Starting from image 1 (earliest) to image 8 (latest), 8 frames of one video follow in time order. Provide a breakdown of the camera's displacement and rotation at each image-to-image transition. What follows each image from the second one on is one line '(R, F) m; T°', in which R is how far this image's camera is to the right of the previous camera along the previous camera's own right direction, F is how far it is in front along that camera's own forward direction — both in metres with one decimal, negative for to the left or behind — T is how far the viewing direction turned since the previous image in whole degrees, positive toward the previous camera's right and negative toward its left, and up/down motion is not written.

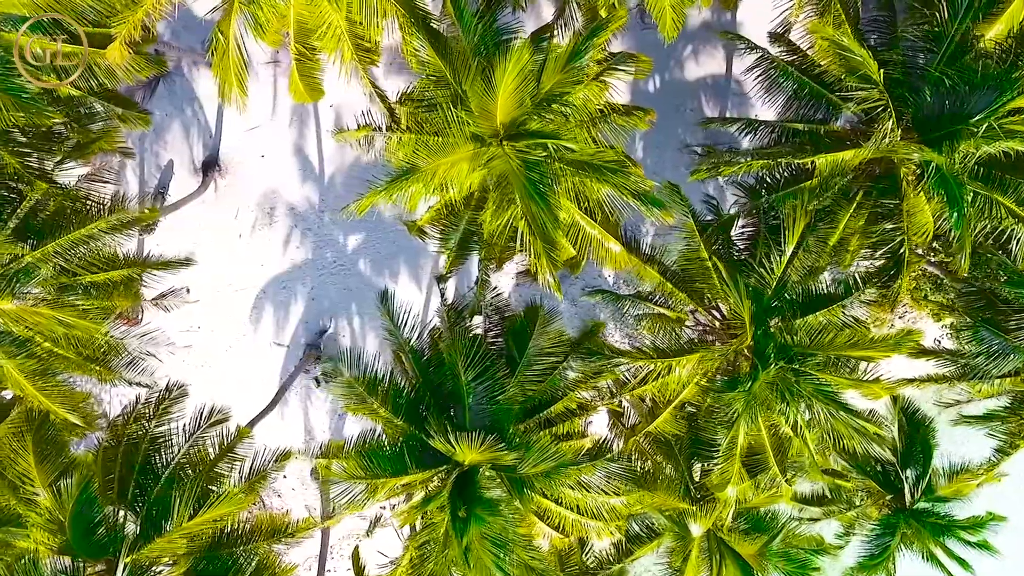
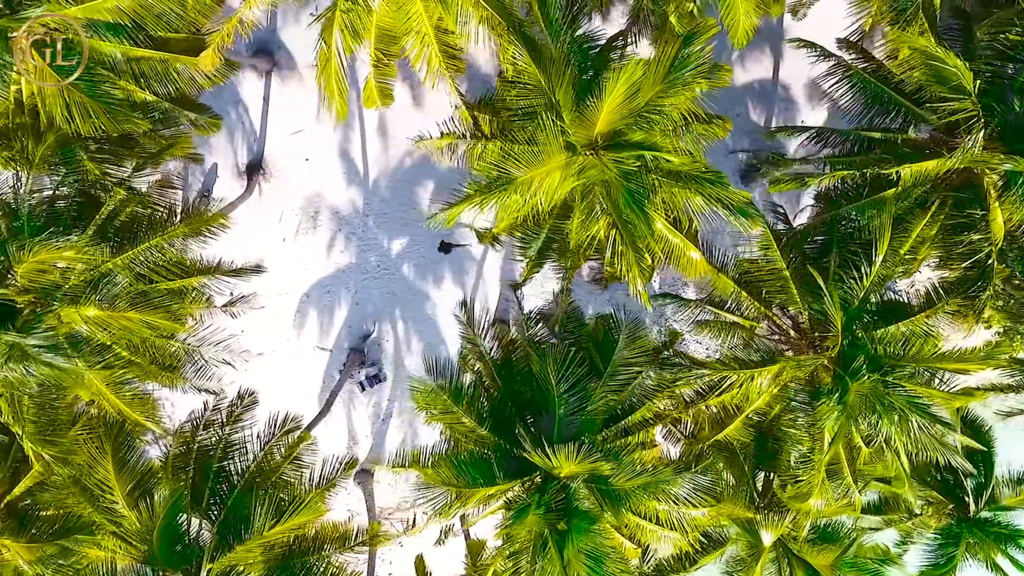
(-0.6, 0.0) m; 0°
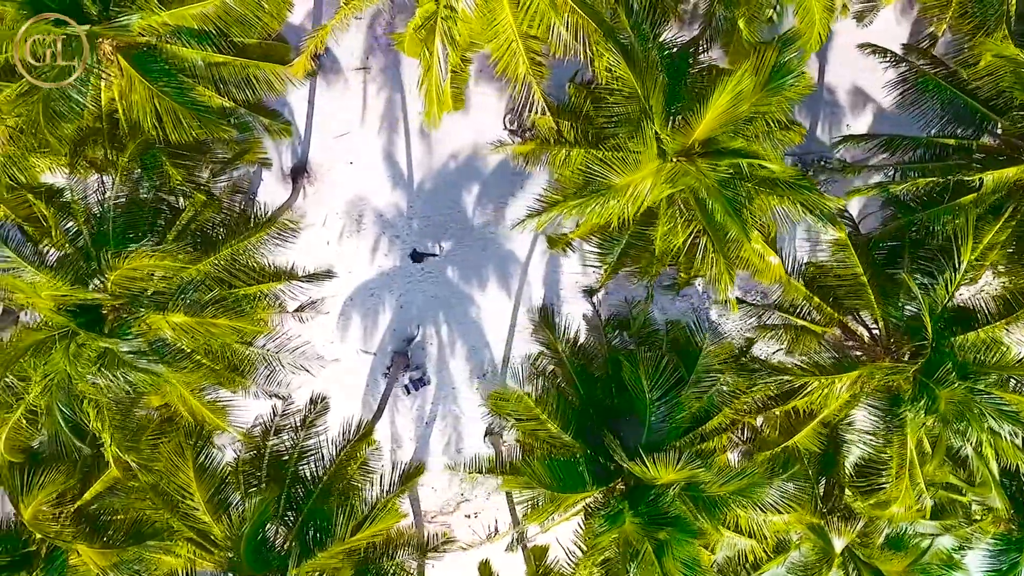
(-0.6, 0.0) m; 0°
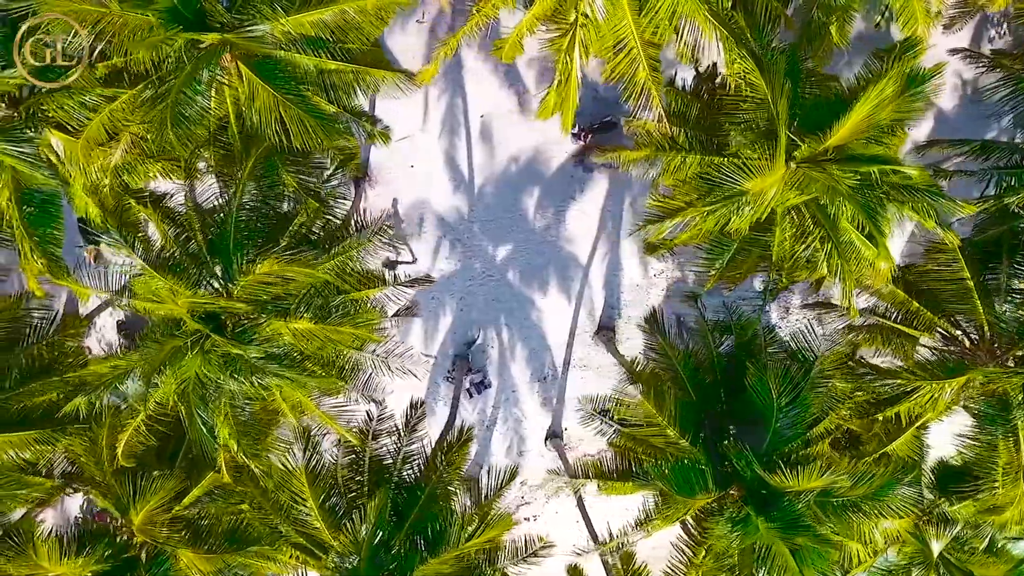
(-0.8, 0.0) m; 0°
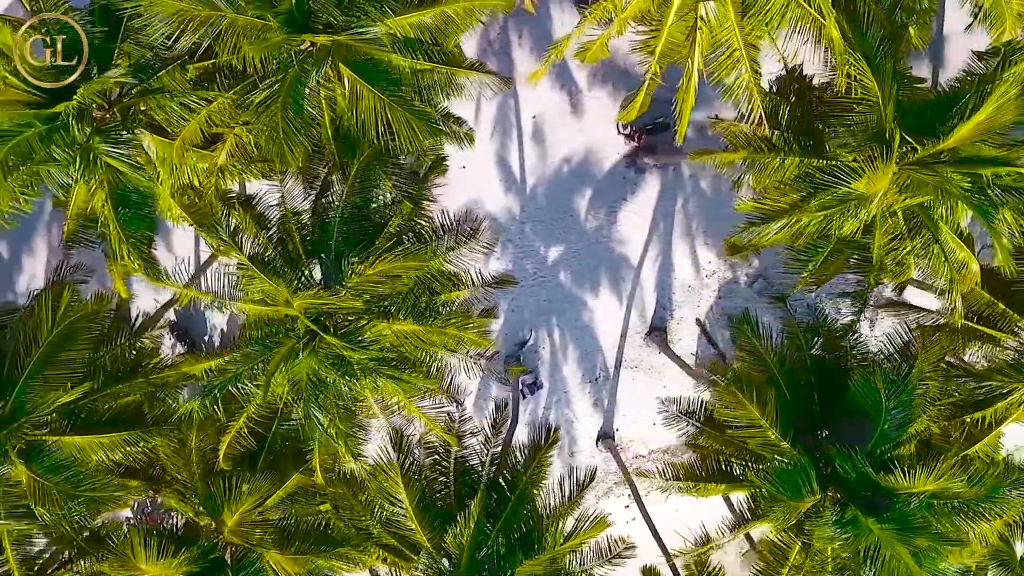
(-0.7, 0.0) m; 0°
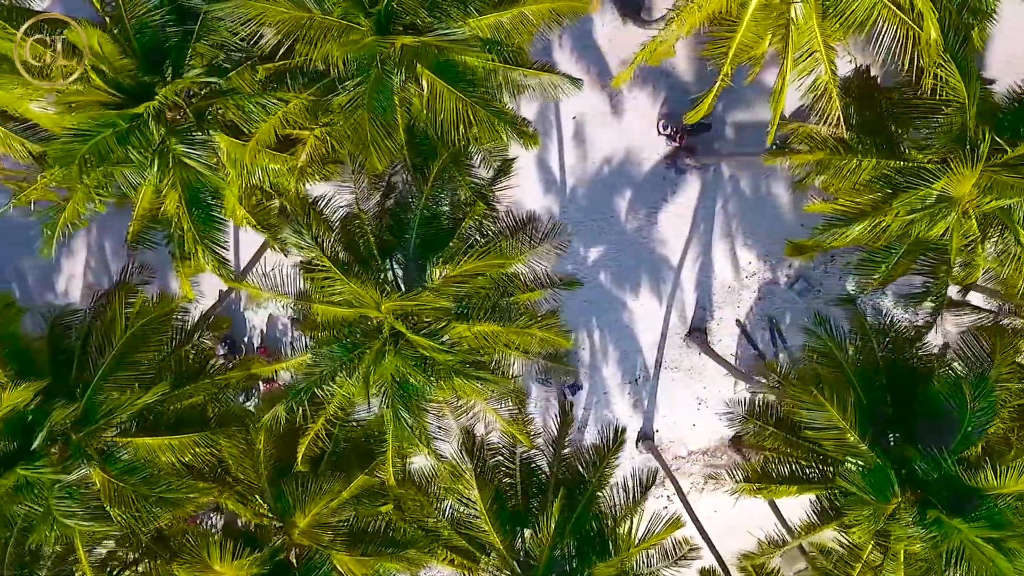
(-0.5, 0.0) m; 0°
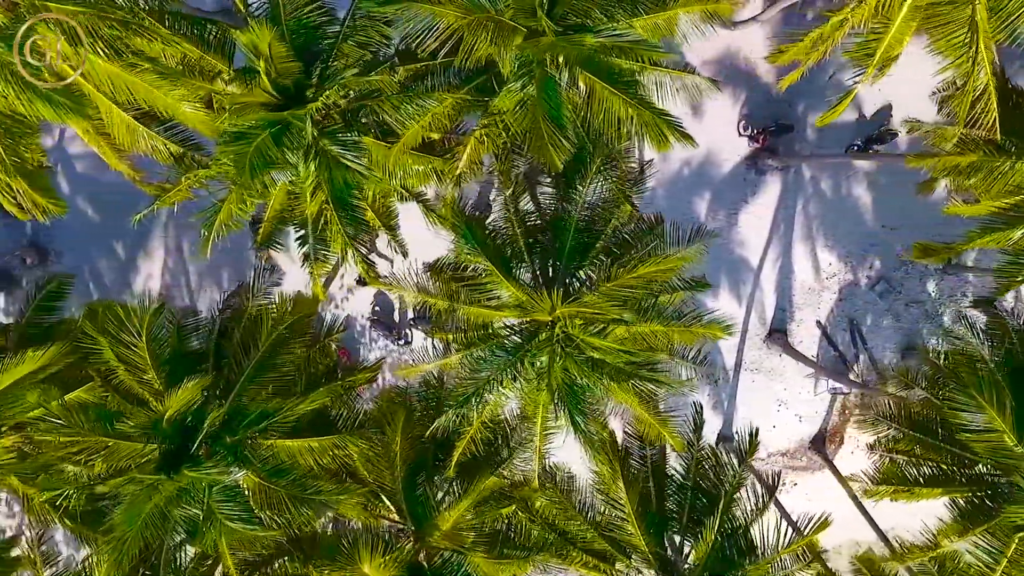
(-1.0, 0.0) m; 0°
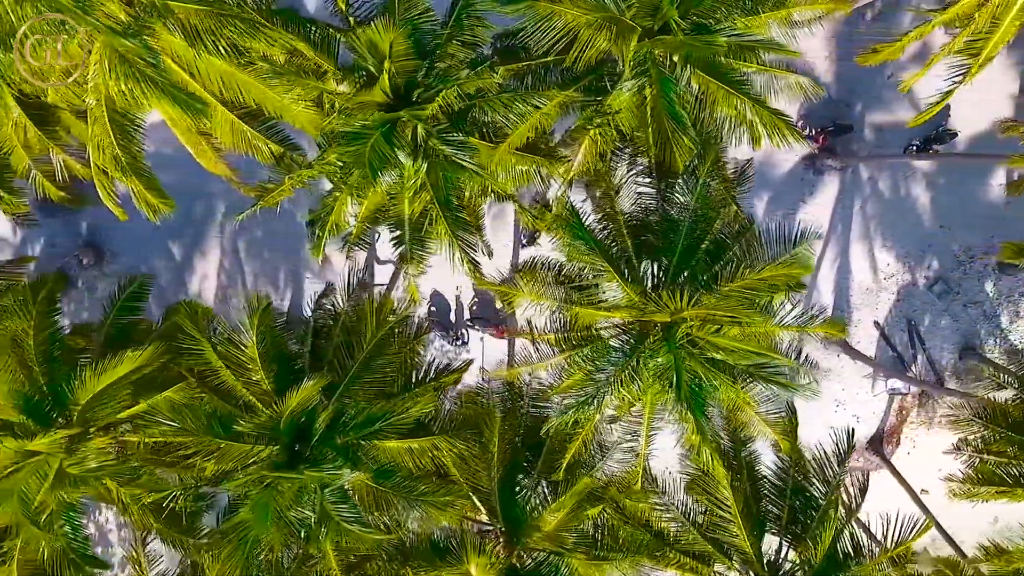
(-0.7, 0.0) m; 0°
